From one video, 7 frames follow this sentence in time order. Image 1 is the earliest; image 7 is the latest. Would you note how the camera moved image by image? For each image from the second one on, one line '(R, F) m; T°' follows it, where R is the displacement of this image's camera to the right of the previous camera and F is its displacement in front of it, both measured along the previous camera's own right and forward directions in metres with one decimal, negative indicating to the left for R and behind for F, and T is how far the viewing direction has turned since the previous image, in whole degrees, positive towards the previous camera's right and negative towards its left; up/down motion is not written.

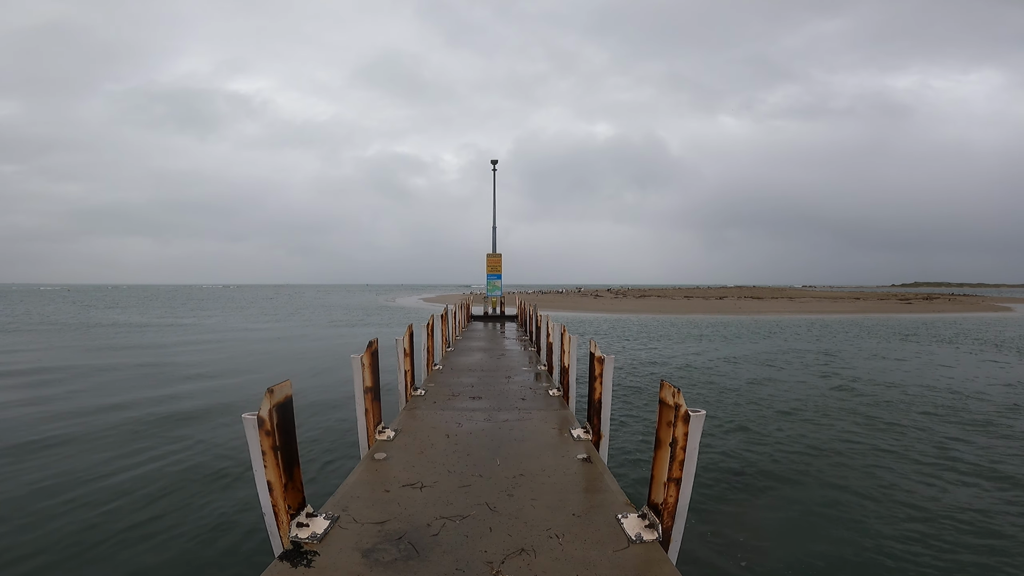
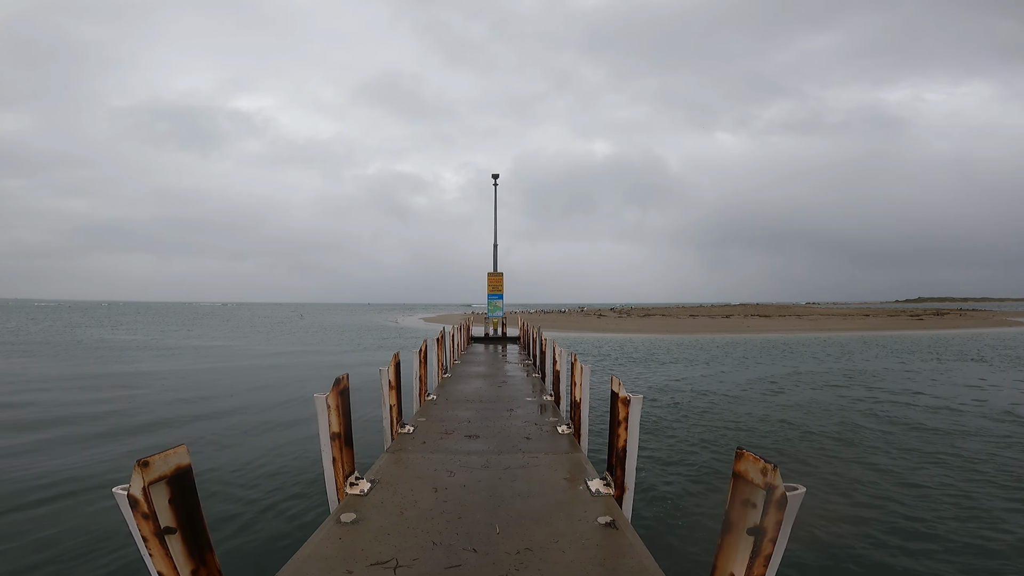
(0.0, +0.7) m; 0°
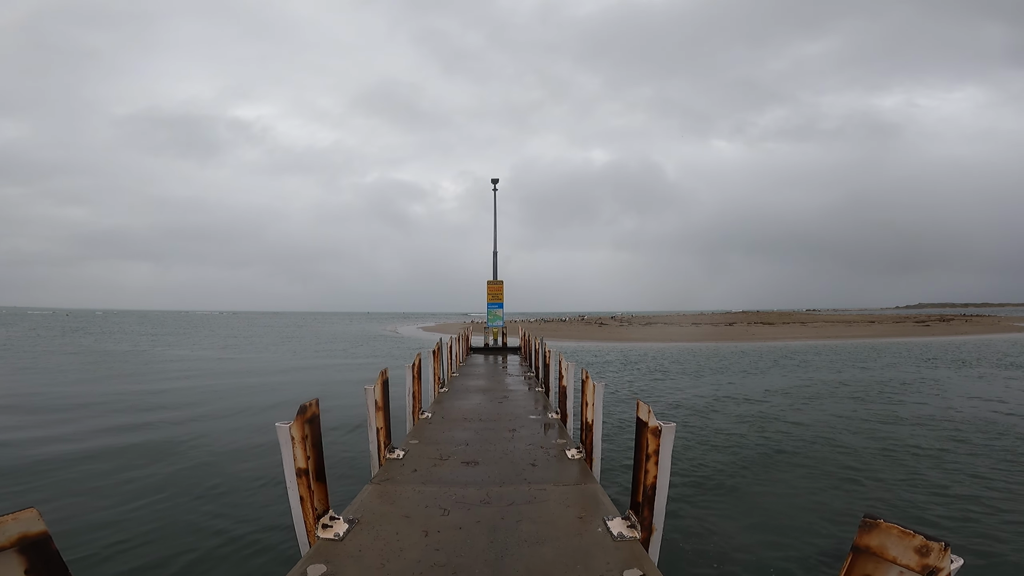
(0.0, +0.5) m; 0°
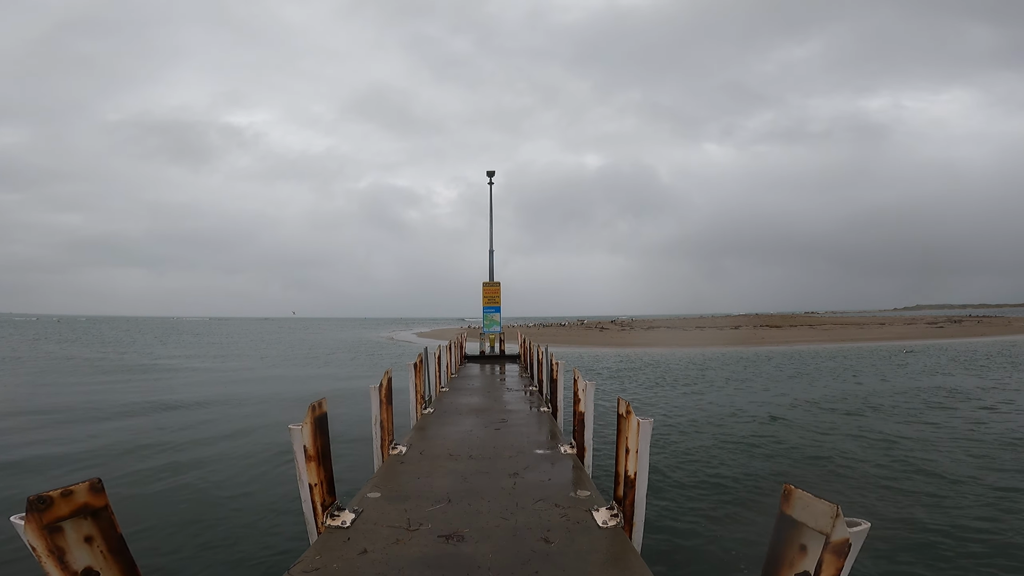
(0.0, +1.3) m; 0°
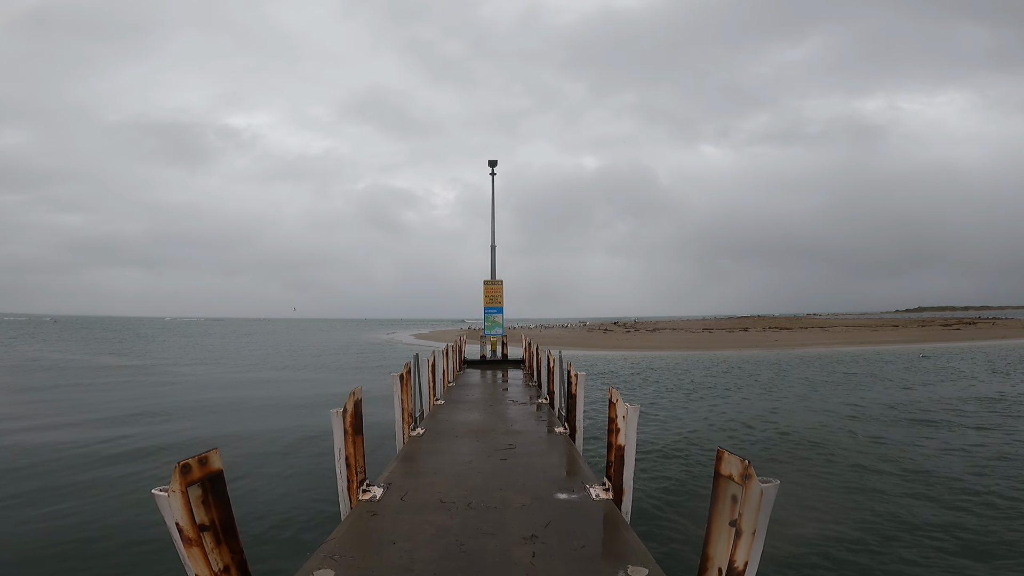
(-0.1, +1.0) m; 0°
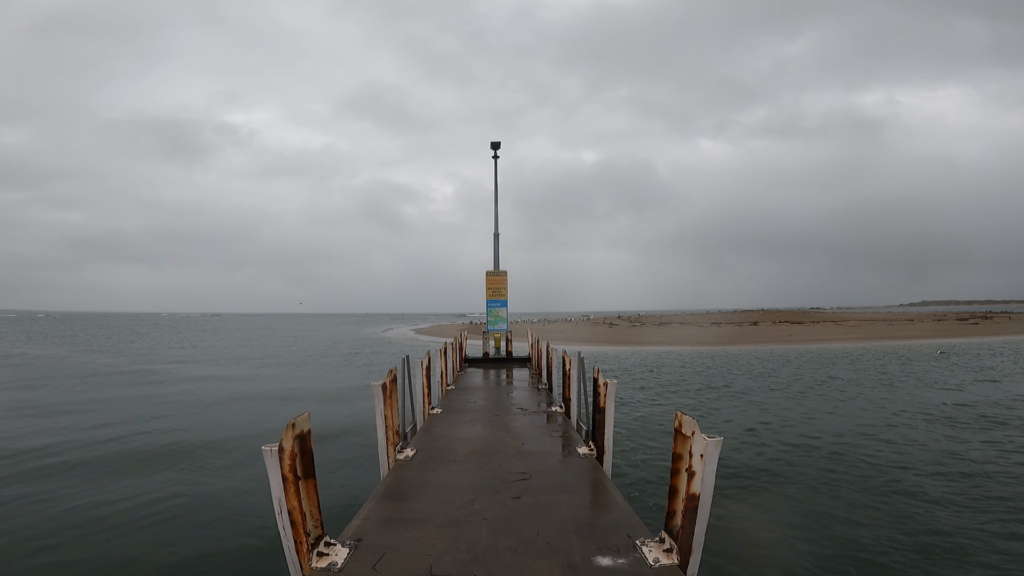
(-0.1, +1.0) m; 0°
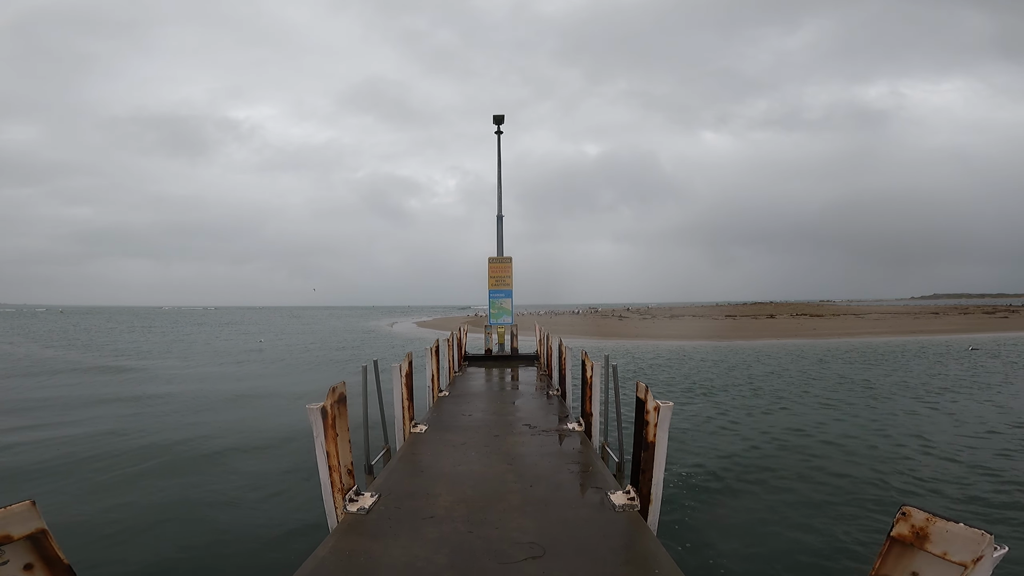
(0.0, +1.2) m; -1°
